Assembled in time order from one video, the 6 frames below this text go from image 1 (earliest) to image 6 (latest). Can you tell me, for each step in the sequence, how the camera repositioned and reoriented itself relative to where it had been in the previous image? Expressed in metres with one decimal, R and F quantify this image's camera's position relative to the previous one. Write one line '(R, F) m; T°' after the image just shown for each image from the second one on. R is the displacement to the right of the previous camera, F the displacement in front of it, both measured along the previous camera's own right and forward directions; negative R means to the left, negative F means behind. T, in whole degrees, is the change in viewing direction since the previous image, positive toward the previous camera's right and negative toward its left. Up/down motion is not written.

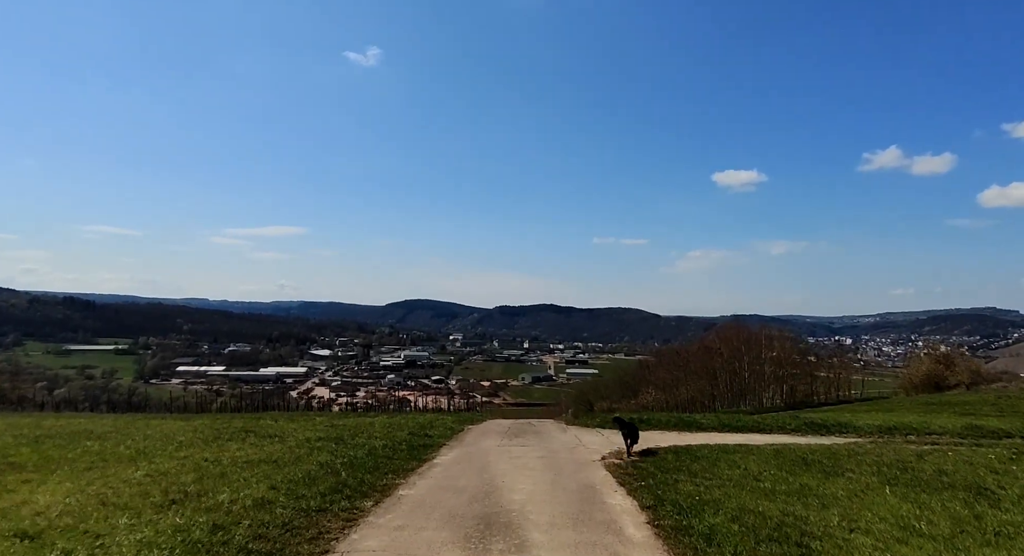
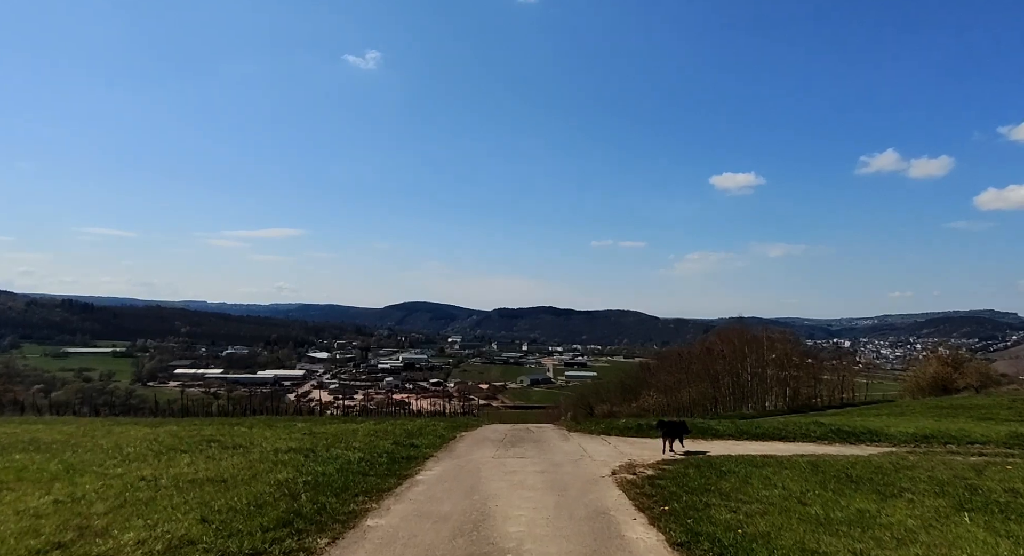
(0.0, +1.8) m; 0°
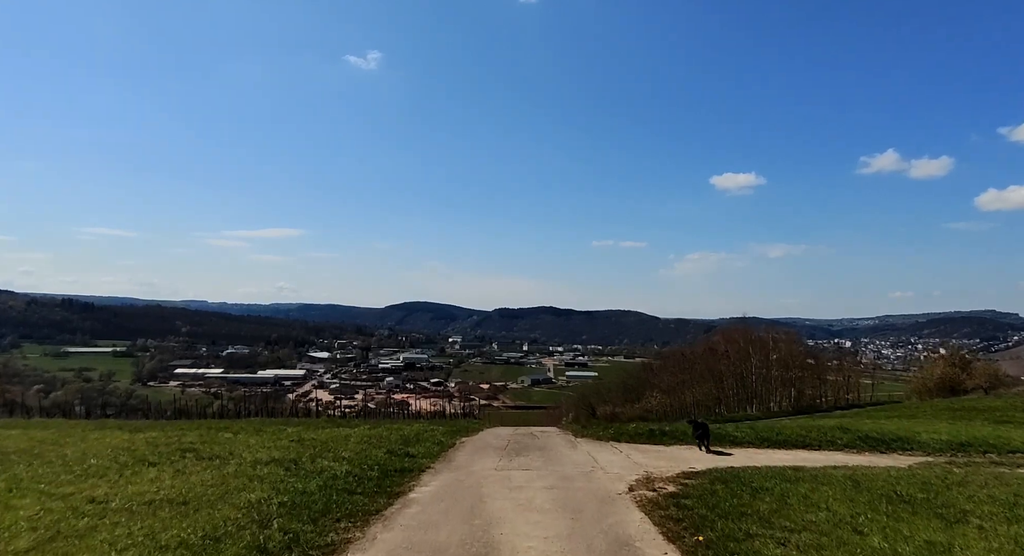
(-0.1, +1.2) m; 0°
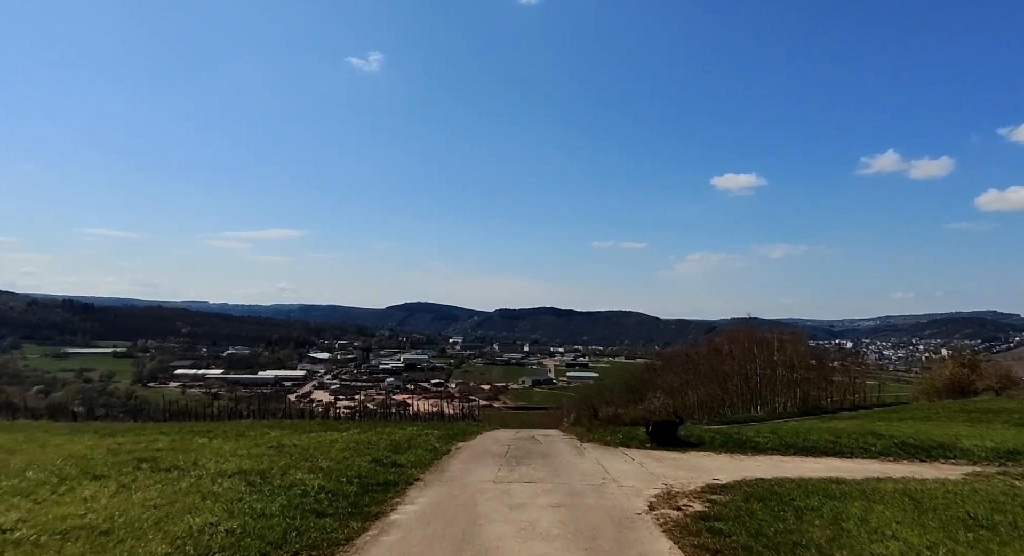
(0.0, +1.5) m; 0°
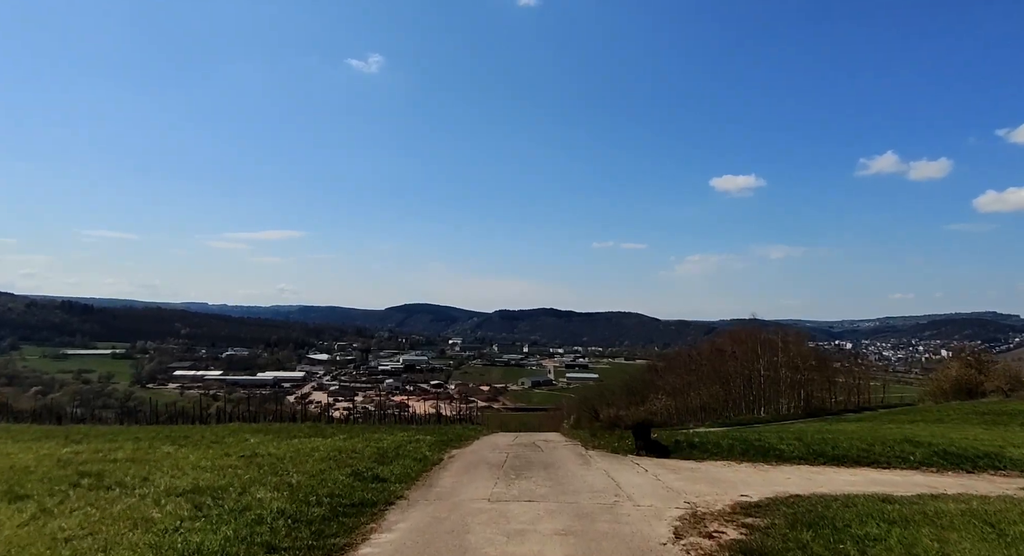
(0.0, +1.5) m; 0°
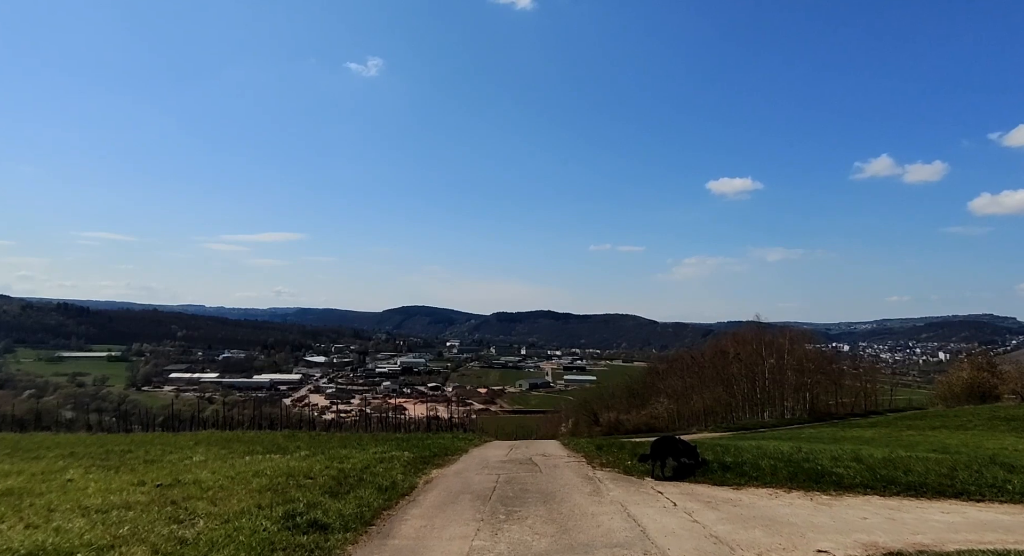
(+0.1, +2.8) m; 0°
